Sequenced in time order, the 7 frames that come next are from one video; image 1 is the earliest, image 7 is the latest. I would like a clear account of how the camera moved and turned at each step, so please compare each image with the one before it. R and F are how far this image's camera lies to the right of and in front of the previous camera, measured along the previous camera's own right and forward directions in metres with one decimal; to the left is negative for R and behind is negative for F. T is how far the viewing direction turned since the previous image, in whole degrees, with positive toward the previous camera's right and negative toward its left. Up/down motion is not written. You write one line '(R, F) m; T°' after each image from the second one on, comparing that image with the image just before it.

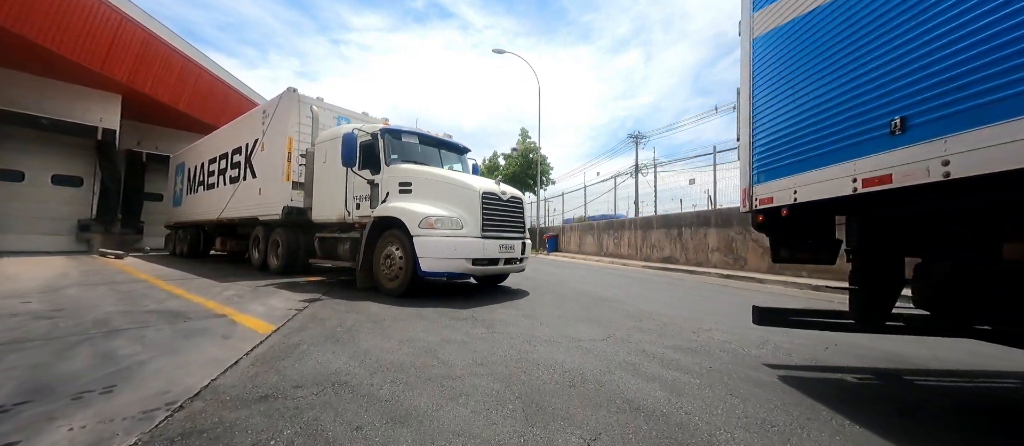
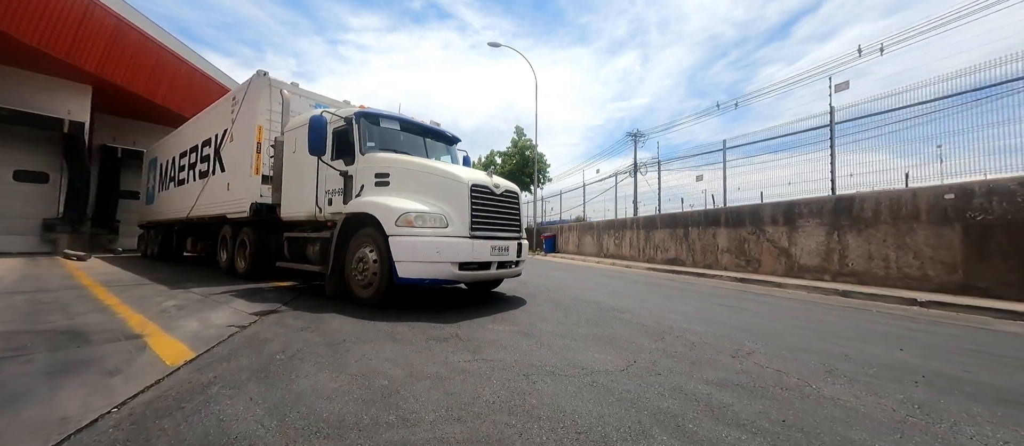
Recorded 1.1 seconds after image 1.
(0.0, +0.8) m; +1°
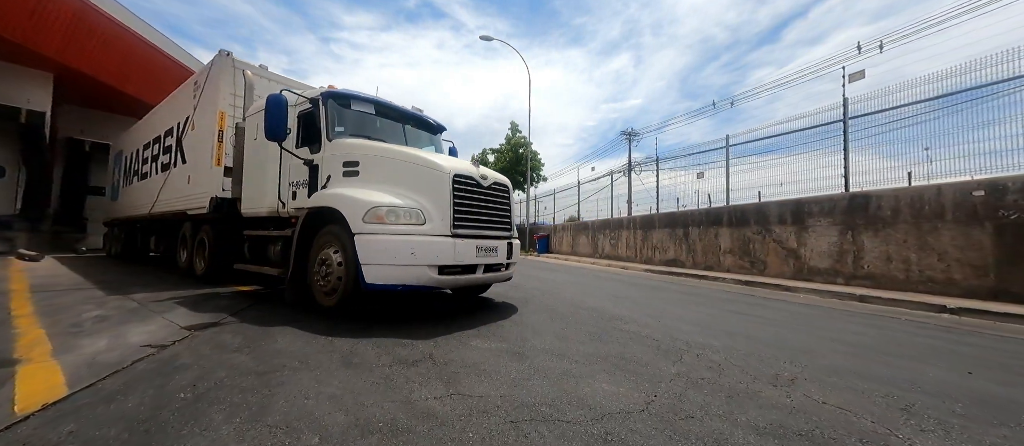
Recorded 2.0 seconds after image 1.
(0.0, +0.6) m; +1°
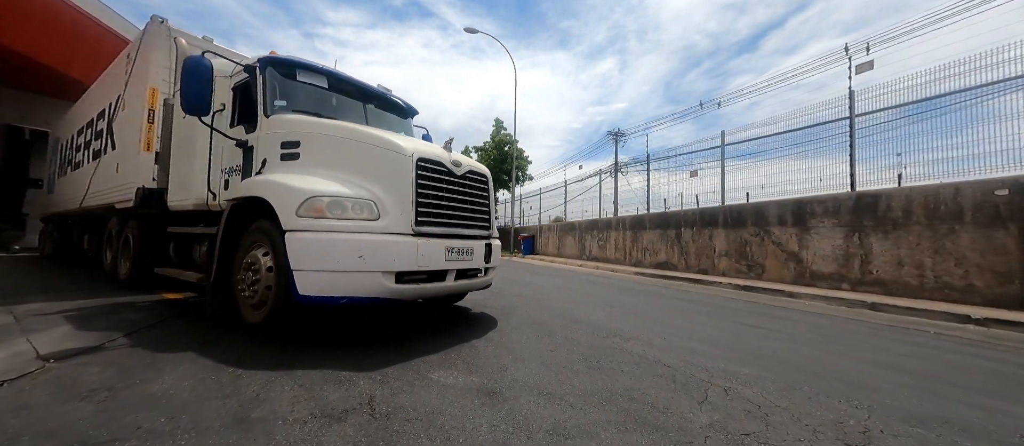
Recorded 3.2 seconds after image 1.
(+0.1, +0.7) m; +2°
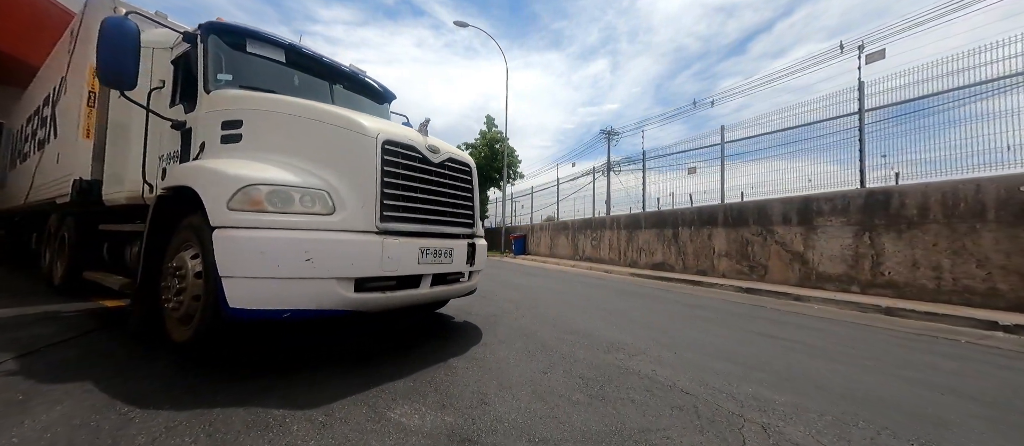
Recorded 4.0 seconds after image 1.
(+0.1, +0.5) m; +1°
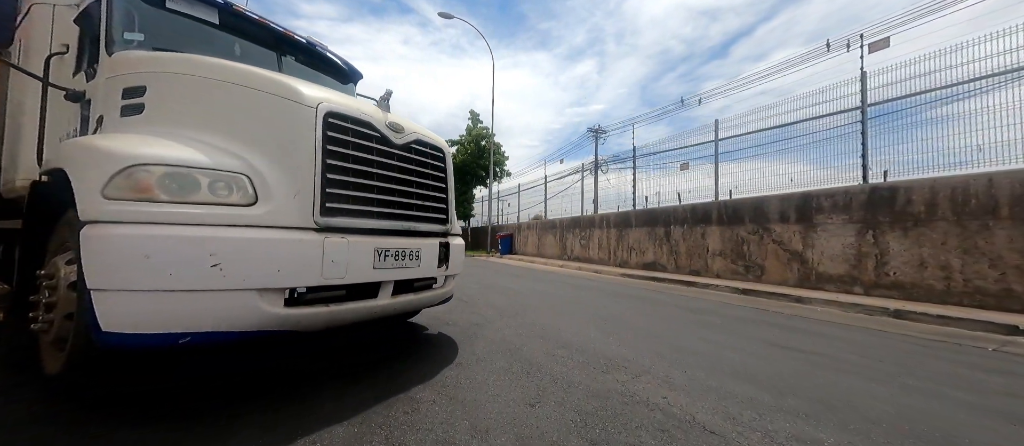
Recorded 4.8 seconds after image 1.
(+0.1, +0.5) m; +2°
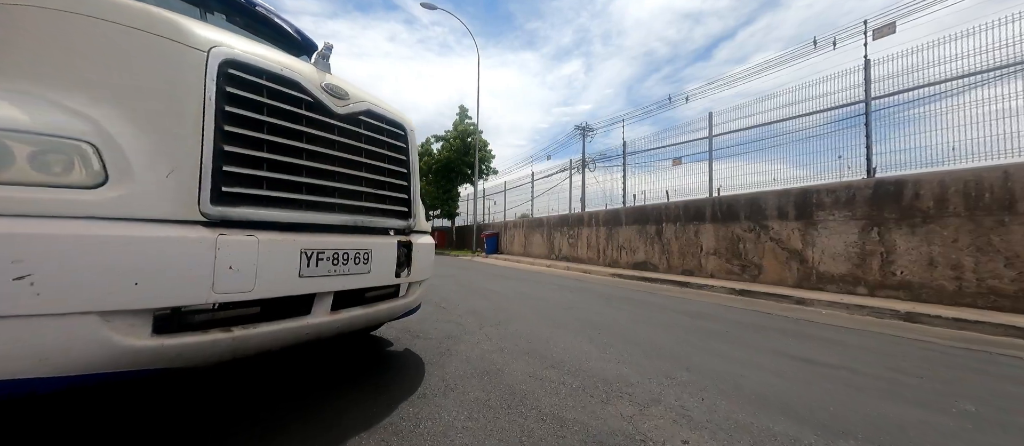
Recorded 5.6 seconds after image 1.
(+0.1, +0.5) m; +2°
